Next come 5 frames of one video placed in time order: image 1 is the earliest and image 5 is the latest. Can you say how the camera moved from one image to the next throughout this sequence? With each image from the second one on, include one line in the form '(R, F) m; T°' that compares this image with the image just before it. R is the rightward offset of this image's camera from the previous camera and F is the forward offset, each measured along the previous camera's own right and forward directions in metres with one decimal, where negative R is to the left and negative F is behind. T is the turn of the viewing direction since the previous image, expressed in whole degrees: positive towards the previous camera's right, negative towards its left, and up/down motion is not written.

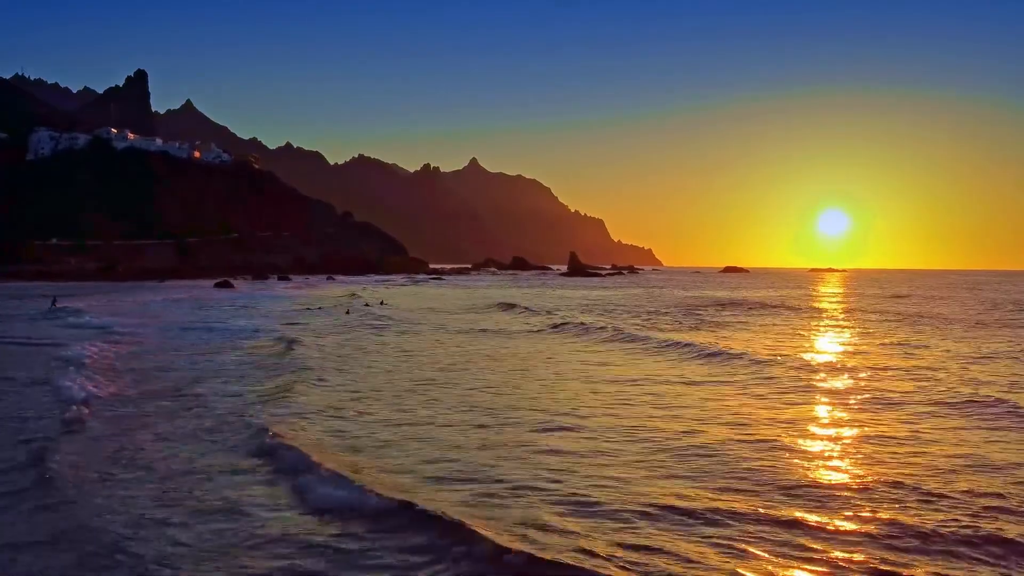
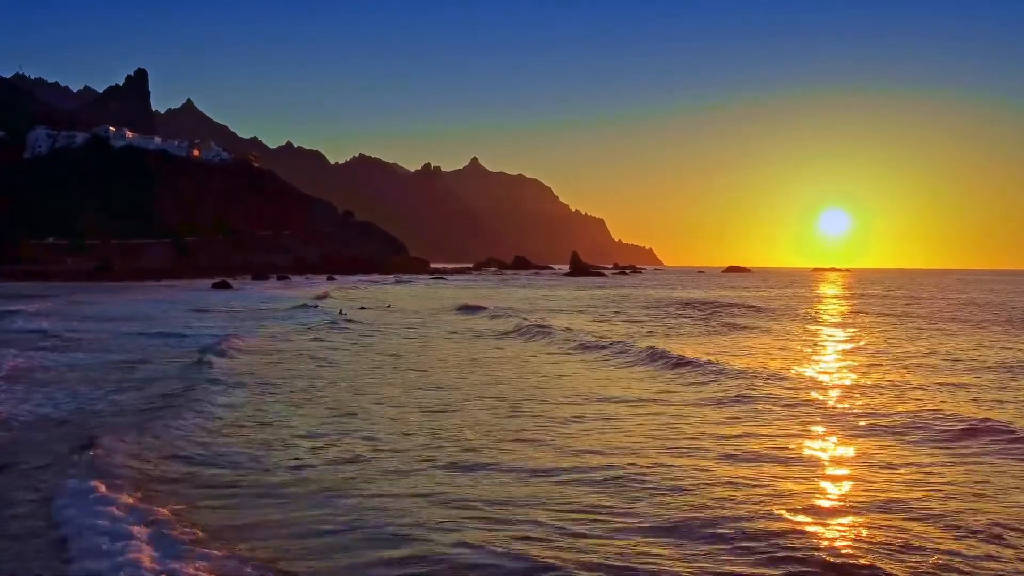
(-0.1, +0.8) m; 0°
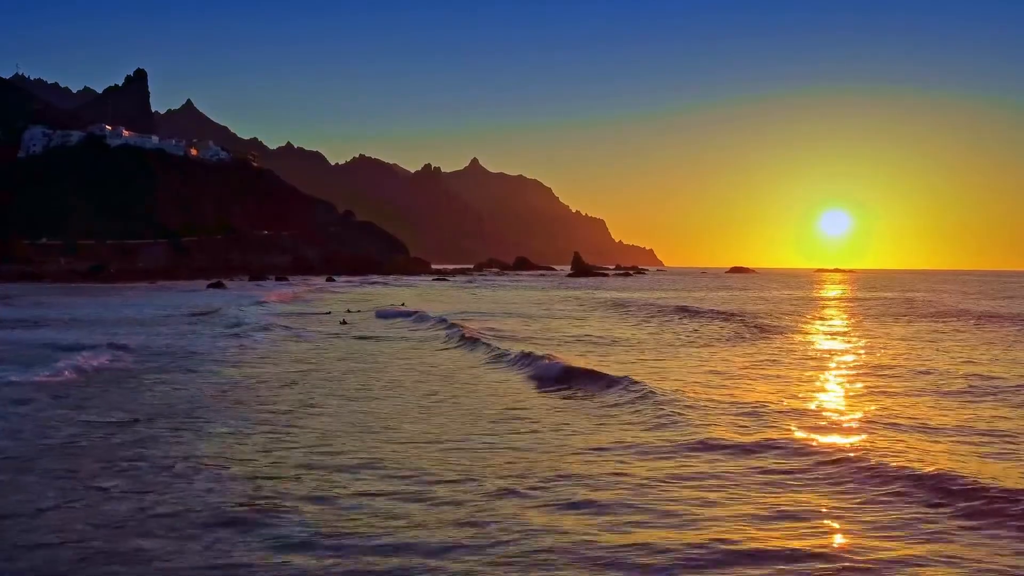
(-0.4, +1.9) m; 0°
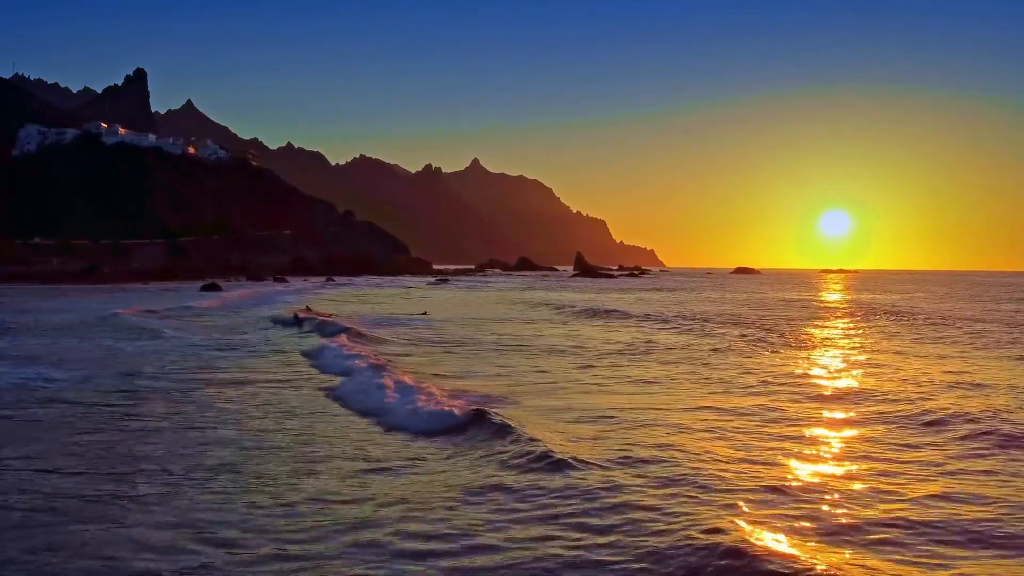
(-0.5, +2.1) m; 0°
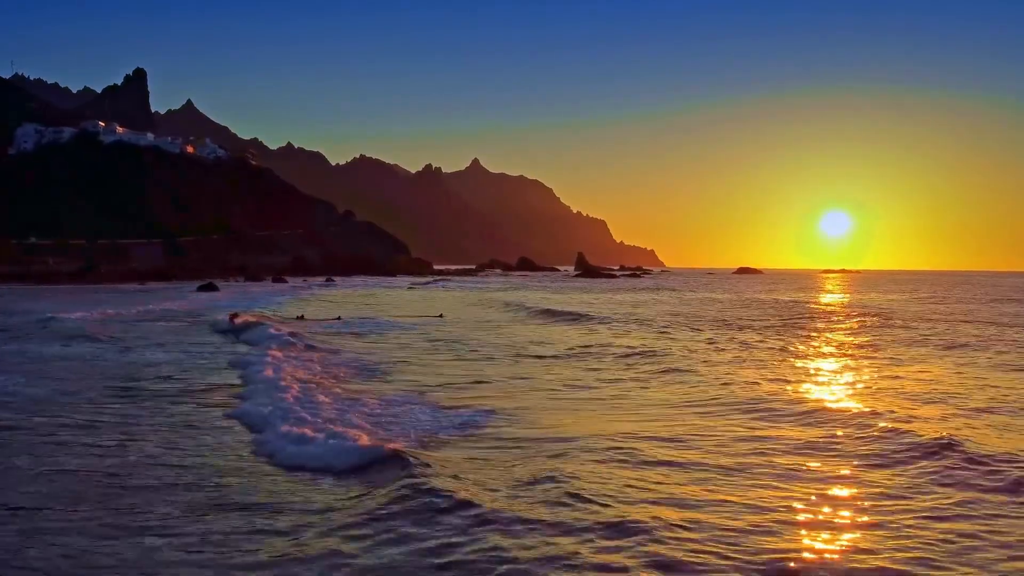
(-0.3, +1.0) m; 0°
